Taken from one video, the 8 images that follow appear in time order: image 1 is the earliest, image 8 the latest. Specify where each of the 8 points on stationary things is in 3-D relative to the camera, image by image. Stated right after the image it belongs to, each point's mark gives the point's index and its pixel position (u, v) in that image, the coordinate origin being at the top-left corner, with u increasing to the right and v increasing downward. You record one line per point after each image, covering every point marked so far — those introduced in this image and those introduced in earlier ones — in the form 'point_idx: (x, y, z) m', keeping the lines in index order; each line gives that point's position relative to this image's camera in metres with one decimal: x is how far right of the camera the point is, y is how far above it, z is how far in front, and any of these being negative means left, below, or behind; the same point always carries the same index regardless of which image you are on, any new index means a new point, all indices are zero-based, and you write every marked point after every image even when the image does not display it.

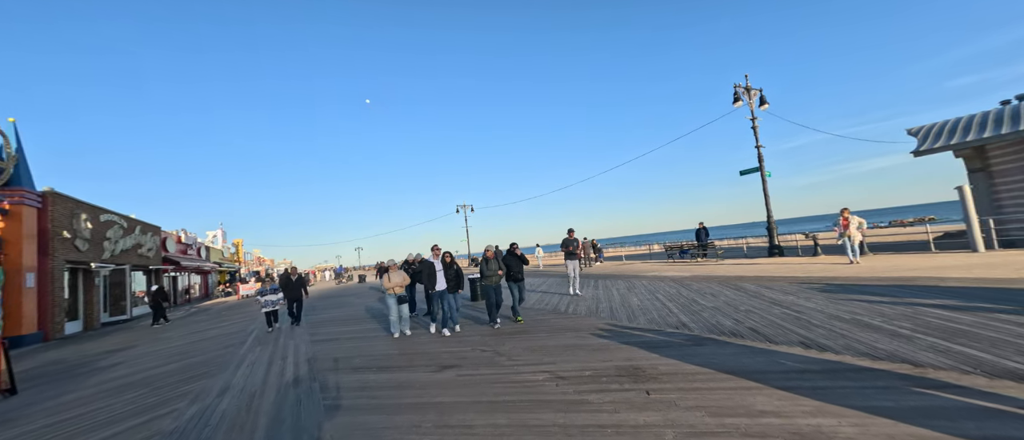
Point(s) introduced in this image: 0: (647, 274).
0: (+6.1, -2.4, +14.8) m
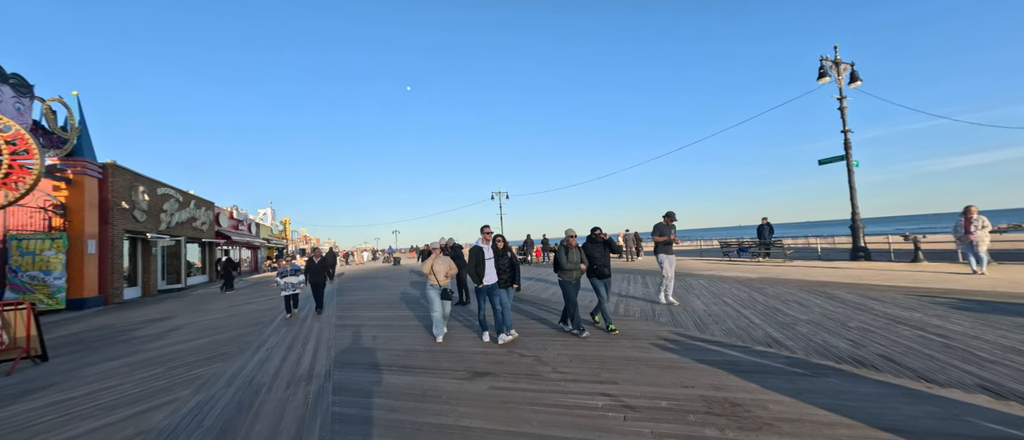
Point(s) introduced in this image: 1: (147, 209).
0: (+7.6, -2.1, +13.0) m
1: (-18.1, +0.6, +16.3) m
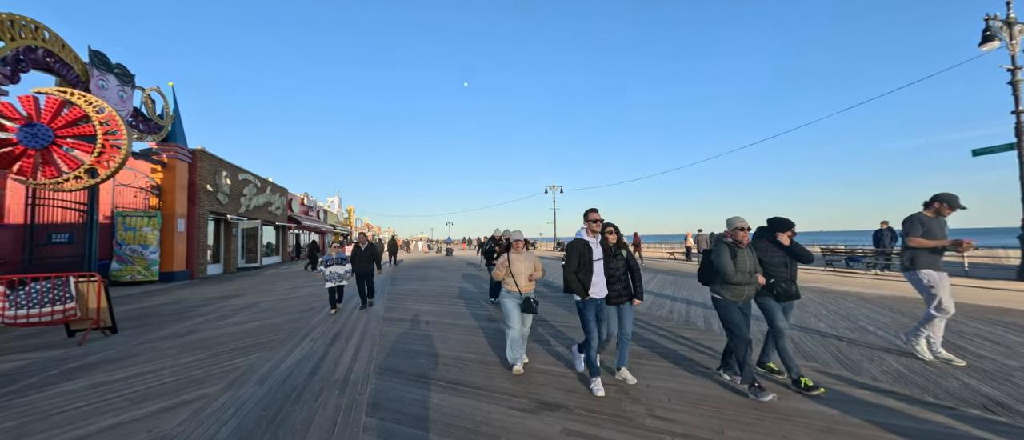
0: (+9.6, -2.1, +10.7) m
1: (-15.2, +1.5, +17.6) m
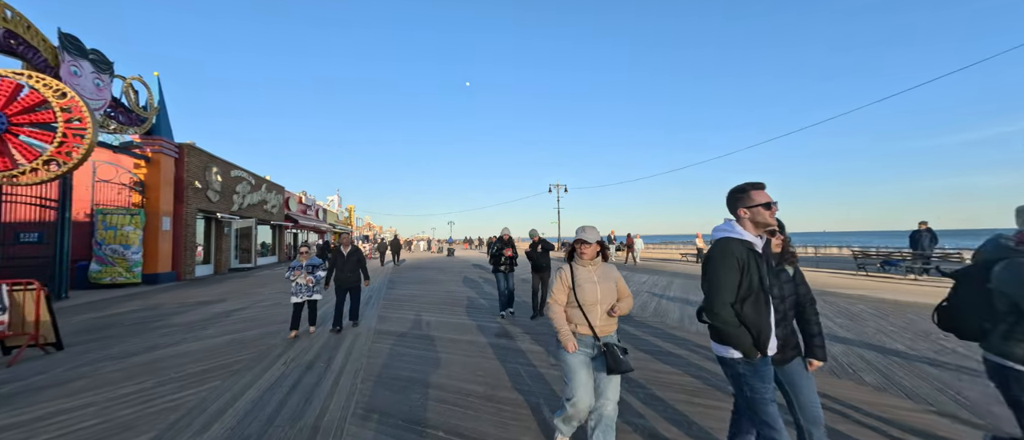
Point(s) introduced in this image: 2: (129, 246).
0: (+9.8, -2.1, +9.7) m
1: (-14.9, +1.5, +16.8) m
2: (-14.4, -1.0, +12.3) m
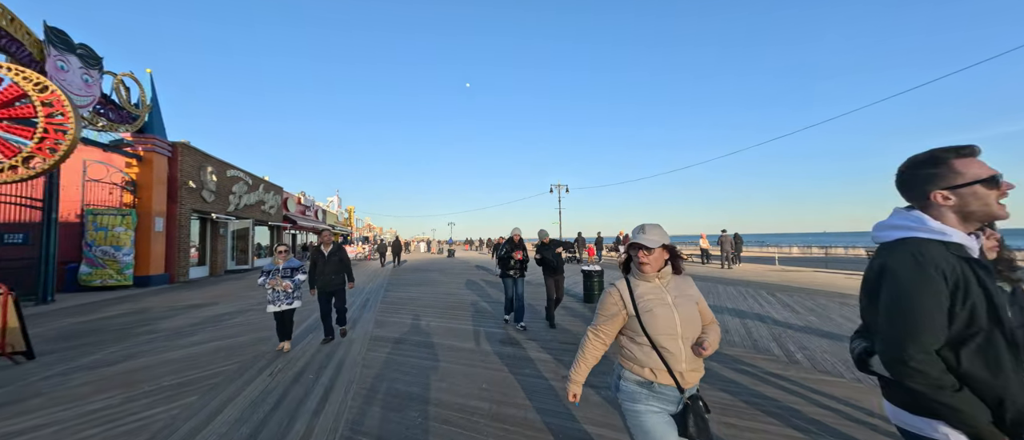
0: (+9.9, -2.1, +9.3) m
1: (-14.8, +1.5, +16.4) m
2: (-14.3, -1.0, +12.0) m
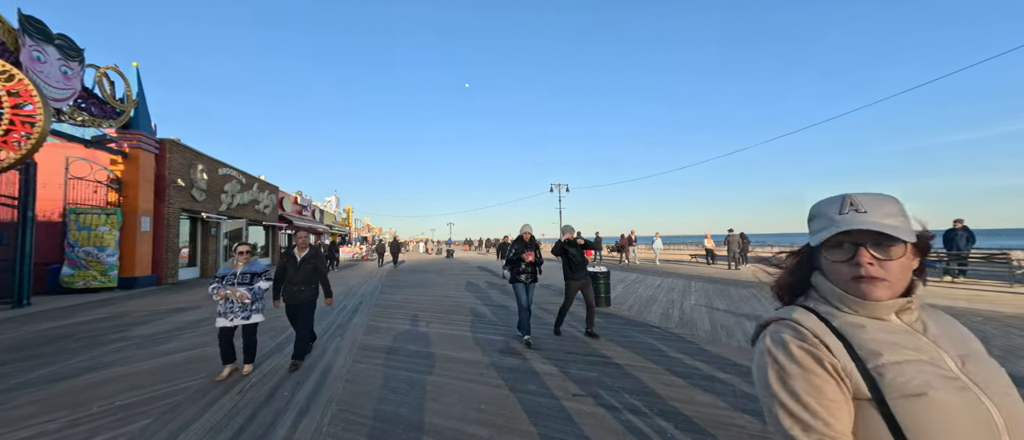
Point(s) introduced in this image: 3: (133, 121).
0: (+9.9, -2.0, +8.9) m
1: (-14.8, +1.5, +16.0) m
2: (-14.3, -1.0, +11.5) m
3: (-14.5, +3.8, +12.6) m
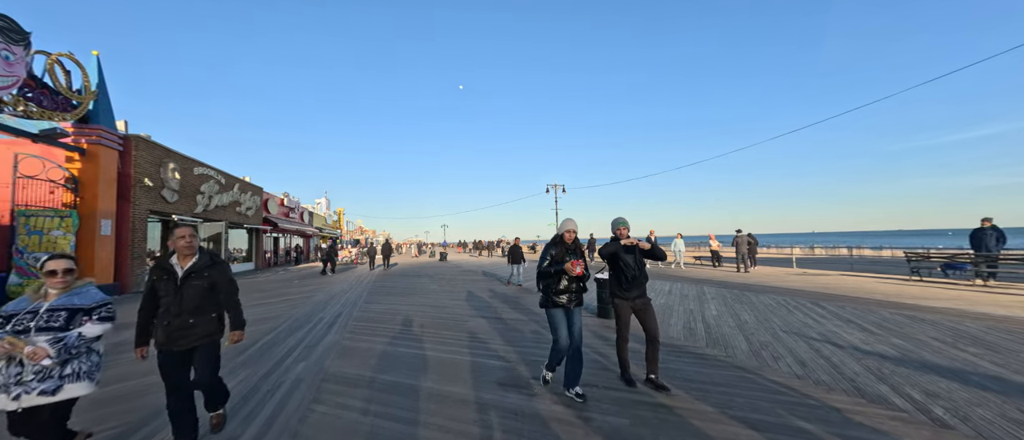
0: (+9.9, -2.0, +8.1) m
1: (-15.0, +1.4, +14.8) m
2: (-14.4, -1.1, +10.3) m
3: (-14.6, +3.7, +11.4) m
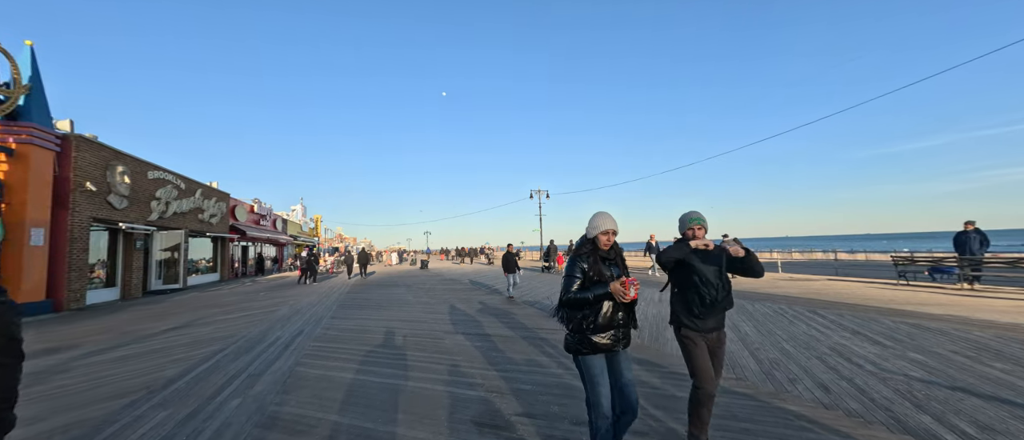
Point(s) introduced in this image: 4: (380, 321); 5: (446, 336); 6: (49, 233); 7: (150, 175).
0: (+9.5, -2.1, +7.9) m
1: (-15.7, +1.1, +13.5) m
2: (-14.8, -1.3, +9.0) m
3: (-15.2, +3.4, +10.2) m
4: (-3.3, -2.5, +8.3) m
5: (-1.2, -2.2, +6.2) m
6: (-14.9, -0.4, +10.6) m
7: (-16.3, +2.0, +14.8) m
